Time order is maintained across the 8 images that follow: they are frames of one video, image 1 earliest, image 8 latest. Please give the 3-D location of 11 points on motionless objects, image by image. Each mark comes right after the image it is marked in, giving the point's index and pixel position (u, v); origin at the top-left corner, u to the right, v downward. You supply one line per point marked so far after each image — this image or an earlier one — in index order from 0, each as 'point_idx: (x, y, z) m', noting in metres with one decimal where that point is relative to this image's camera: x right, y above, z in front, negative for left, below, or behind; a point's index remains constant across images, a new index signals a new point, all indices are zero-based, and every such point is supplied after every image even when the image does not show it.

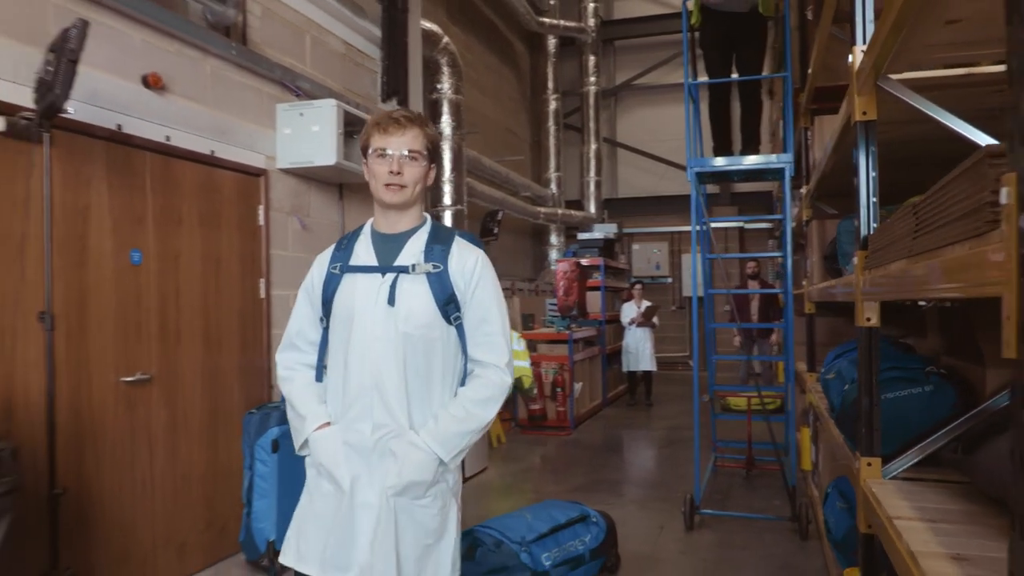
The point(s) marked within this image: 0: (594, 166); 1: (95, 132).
0: (+1.2, +1.7, +11.0) m
1: (-1.4, +0.5, +2.7) m
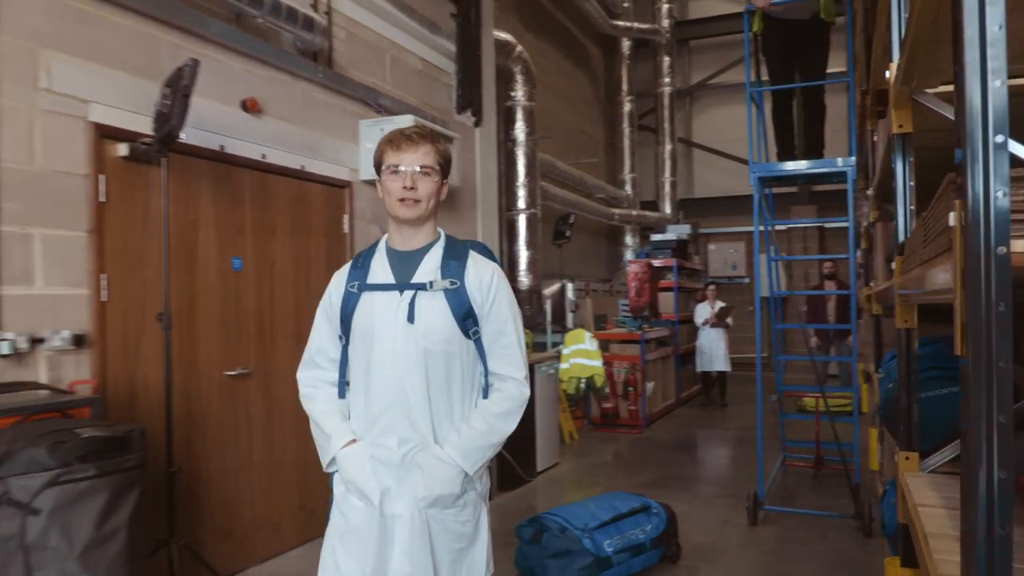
0: (+2.2, +1.7, +11.1) m
1: (-1.2, +0.5, +3.0) m
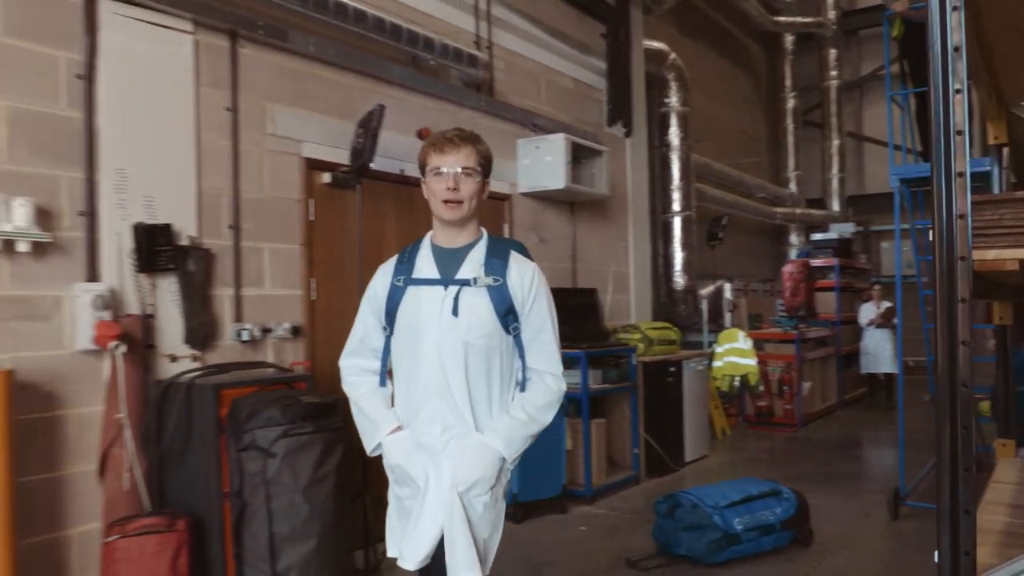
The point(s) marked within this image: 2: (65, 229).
0: (+4.4, +1.7, +10.8) m
1: (-0.6, +0.5, +3.6) m
2: (-1.4, +0.2, +2.5) m
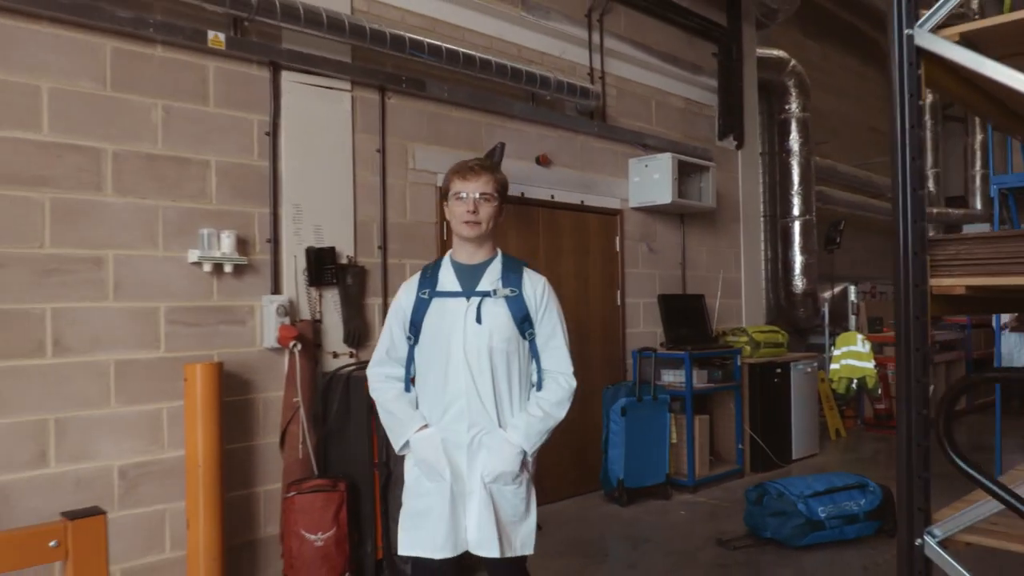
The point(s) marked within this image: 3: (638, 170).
0: (+6.0, +1.7, +10.4) m
1: (0.0, +0.5, +4.2) m
2: (-1.0, +0.1, +3.2) m
3: (+0.8, +0.7, +4.9) m
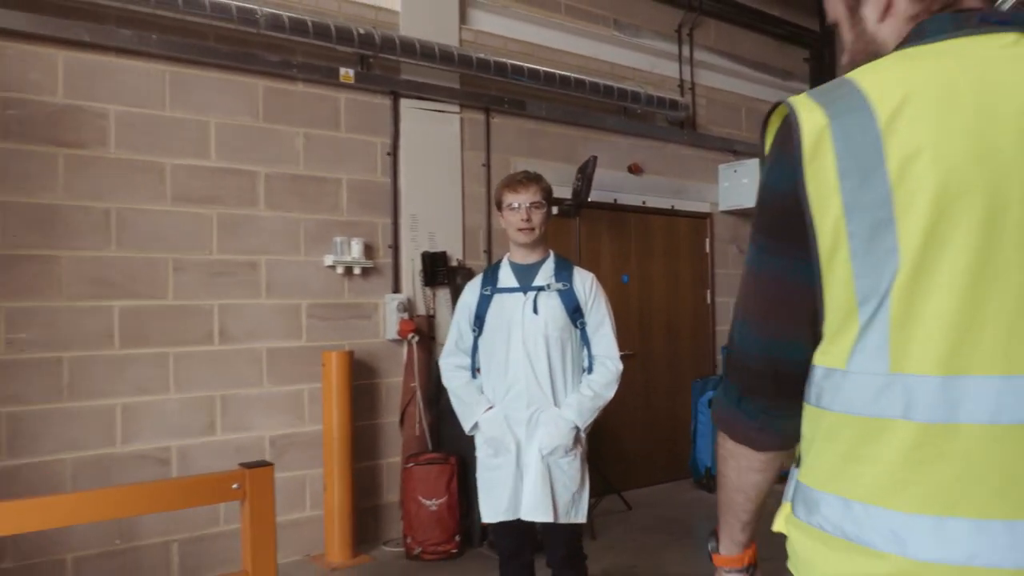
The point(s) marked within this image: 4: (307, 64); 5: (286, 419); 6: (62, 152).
0: (+7.3, +1.7, +10.0) m
1: (+0.5, +0.5, +4.5) m
2: (-0.6, +0.1, +3.7) m
3: (+1.4, +0.7, +5.1) m
4: (-0.9, +1.0, +3.4) m
5: (-1.0, -0.6, +3.4) m
6: (-1.7, +0.5, +2.9) m
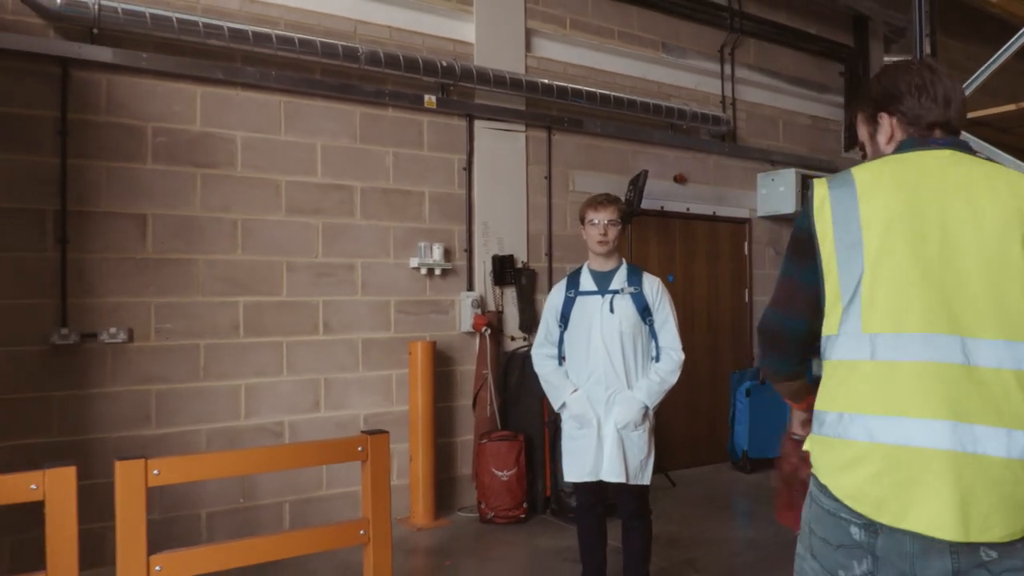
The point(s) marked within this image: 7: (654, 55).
0: (+7.9, +1.7, +10.1) m
1: (+0.9, +0.5, +5.0) m
2: (-0.3, +0.1, +4.2) m
3: (+1.8, +0.7, +5.6) m
4: (-0.6, +1.0, +4.0) m
5: (-0.7, -0.6, +4.0) m
6: (-1.4, +0.5, +3.5) m
7: (+0.9, +1.5, +5.1) m
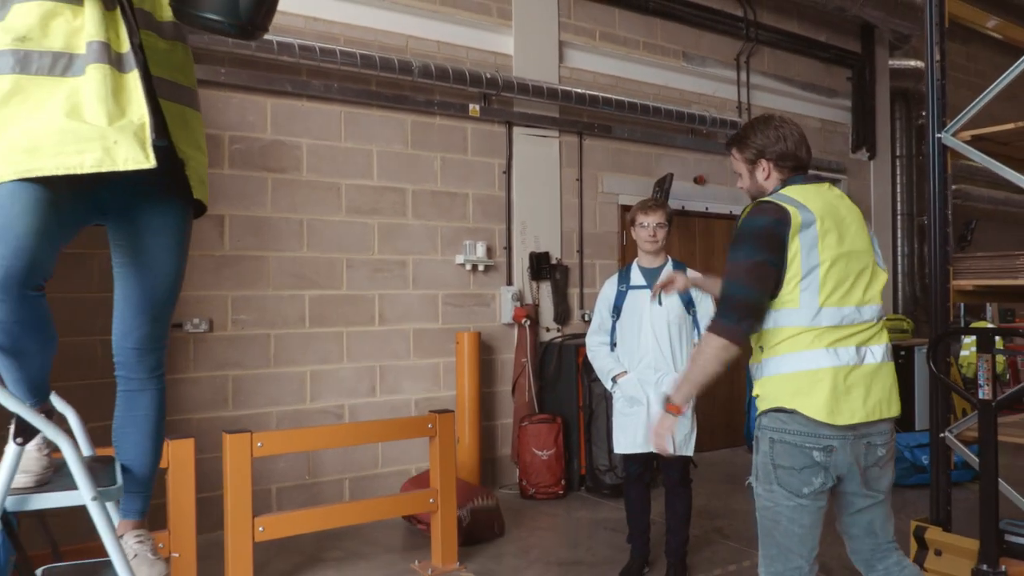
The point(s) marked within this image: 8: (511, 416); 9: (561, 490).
0: (+8.1, +1.7, +10.5) m
1: (+1.1, +0.5, +5.3) m
2: (-0.1, +0.2, +4.5) m
3: (+2.0, +0.8, +5.9) m
4: (-0.4, +1.0, +4.3) m
5: (-0.5, -0.5, +4.3) m
6: (-1.2, +0.5, +3.8) m
7: (+1.1, +1.5, +5.4) m
8: (0.0, -0.7, +4.6) m
9: (+0.3, -1.1, +4.3) m
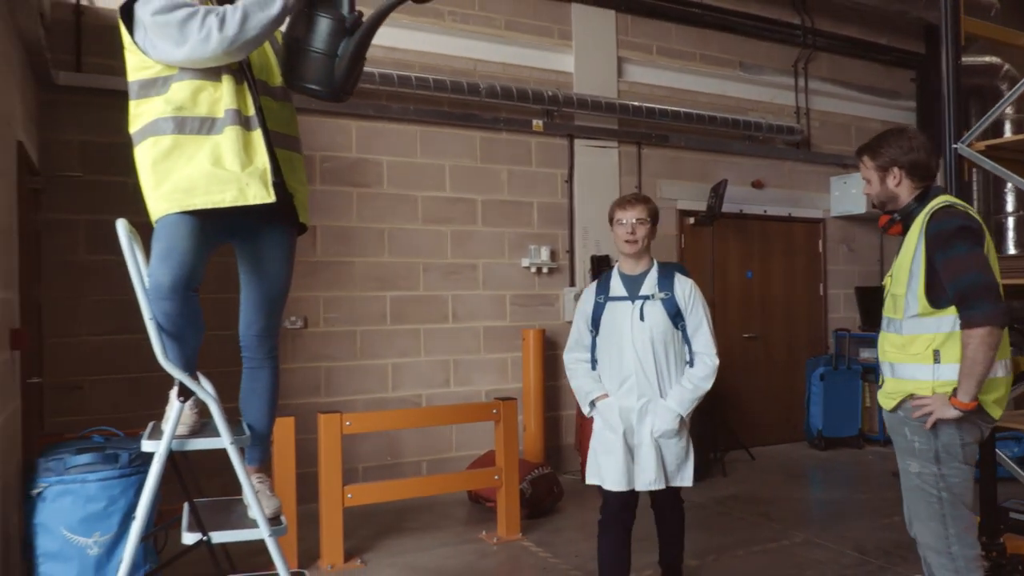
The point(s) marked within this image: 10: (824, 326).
0: (+9.0, +1.8, +10.0) m
1: (+1.5, +0.5, +5.6) m
2: (+0.3, +0.2, +4.9) m
3: (+2.5, +0.8, +6.1) m
4: (0.0, +1.0, +4.7) m
5: (-0.1, -0.5, +4.7) m
6: (-0.8, +0.5, +4.3) m
7: (+1.6, +1.5, +5.7) m
8: (+0.4, -0.7, +4.9) m
9: (+0.6, -1.1, +4.6) m
10: (+2.4, -0.3, +6.1) m
